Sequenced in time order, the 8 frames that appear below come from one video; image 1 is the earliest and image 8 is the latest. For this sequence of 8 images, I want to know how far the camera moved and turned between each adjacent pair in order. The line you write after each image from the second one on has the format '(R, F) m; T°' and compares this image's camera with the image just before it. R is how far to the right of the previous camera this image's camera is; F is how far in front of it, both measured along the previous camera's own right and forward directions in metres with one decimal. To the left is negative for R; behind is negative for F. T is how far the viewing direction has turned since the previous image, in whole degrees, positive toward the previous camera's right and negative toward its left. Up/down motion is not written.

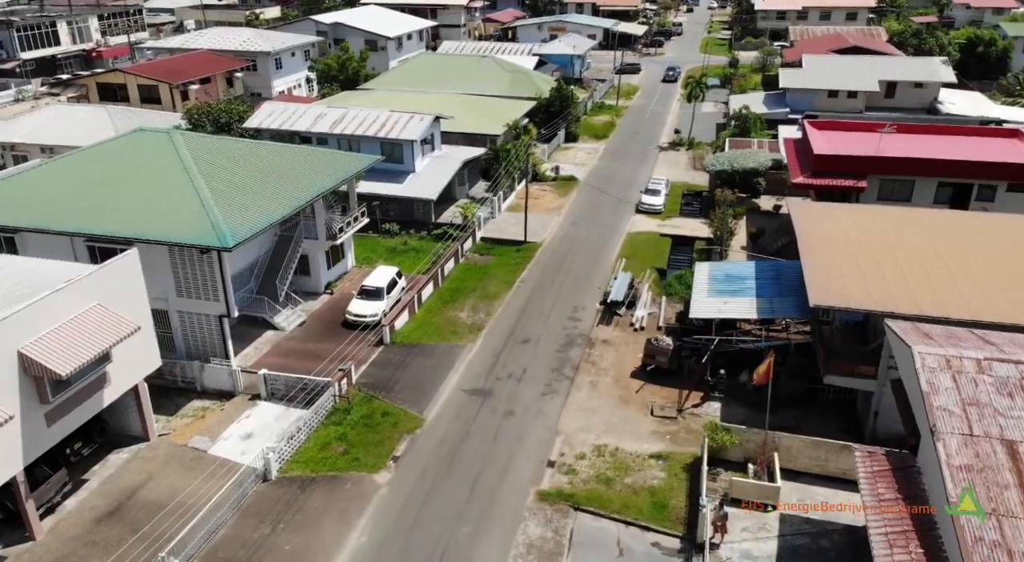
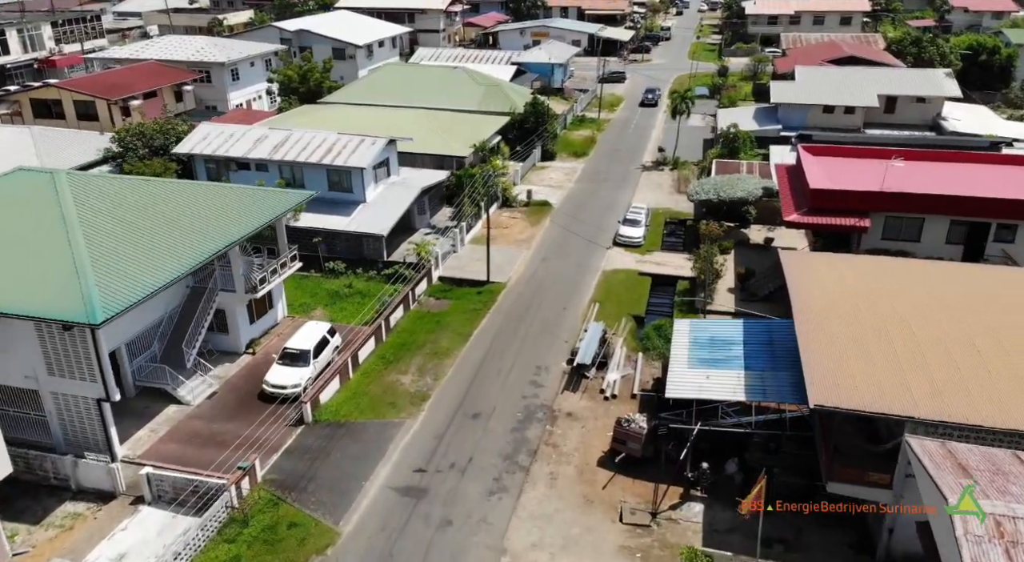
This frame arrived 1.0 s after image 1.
(+1.4, +4.4) m; +1°
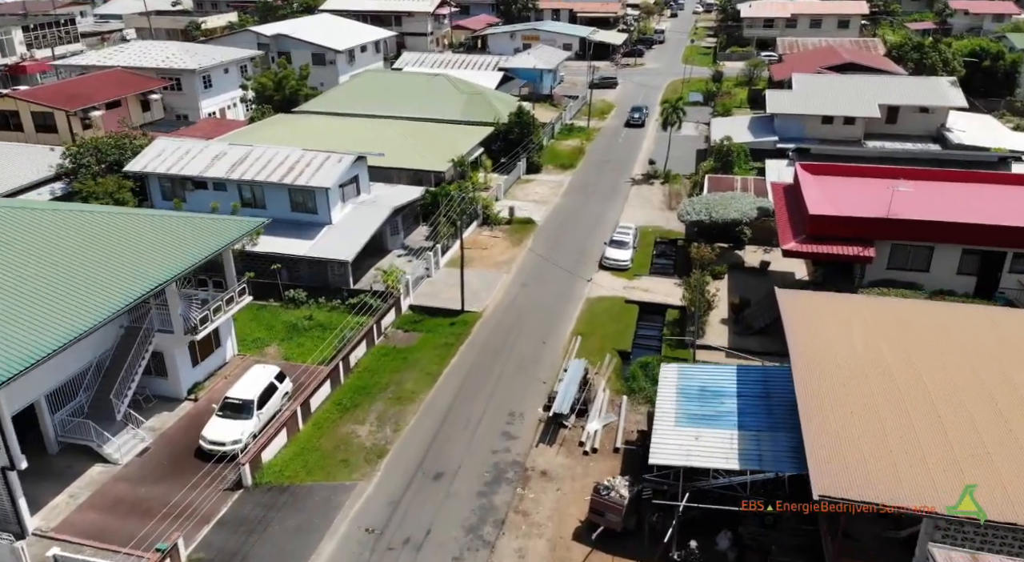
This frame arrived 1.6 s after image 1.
(+0.8, +2.7) m; 0°
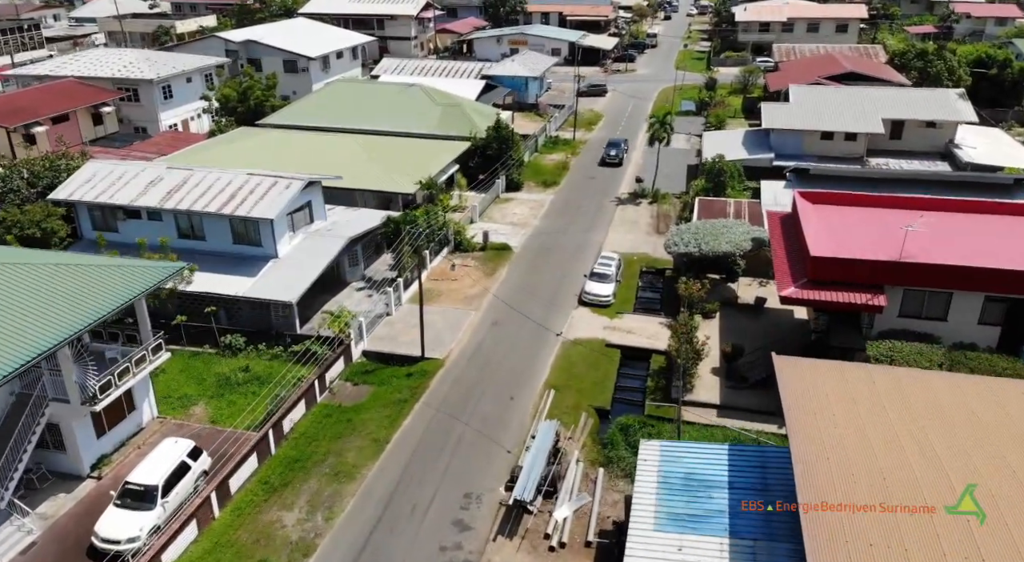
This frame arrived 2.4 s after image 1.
(+1.1, +3.5) m; 0°
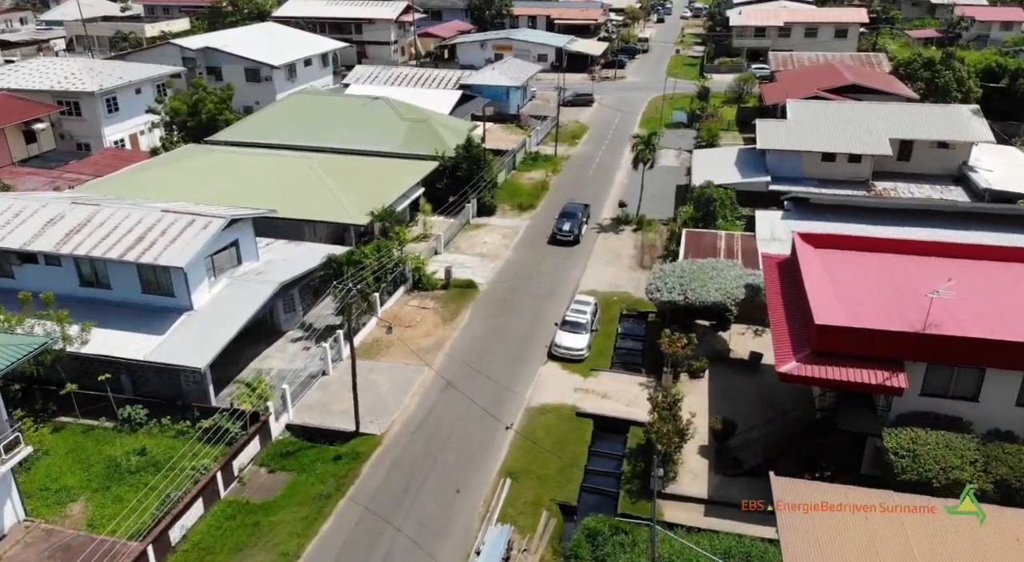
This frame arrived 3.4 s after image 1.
(+1.4, +4.3) m; 0°
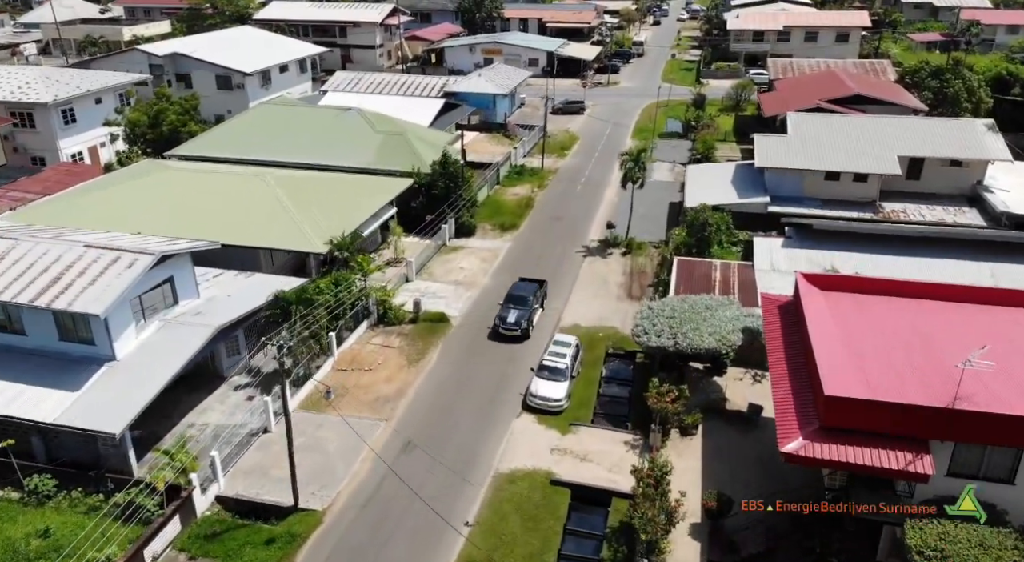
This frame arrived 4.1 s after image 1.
(+0.9, +3.1) m; 0°
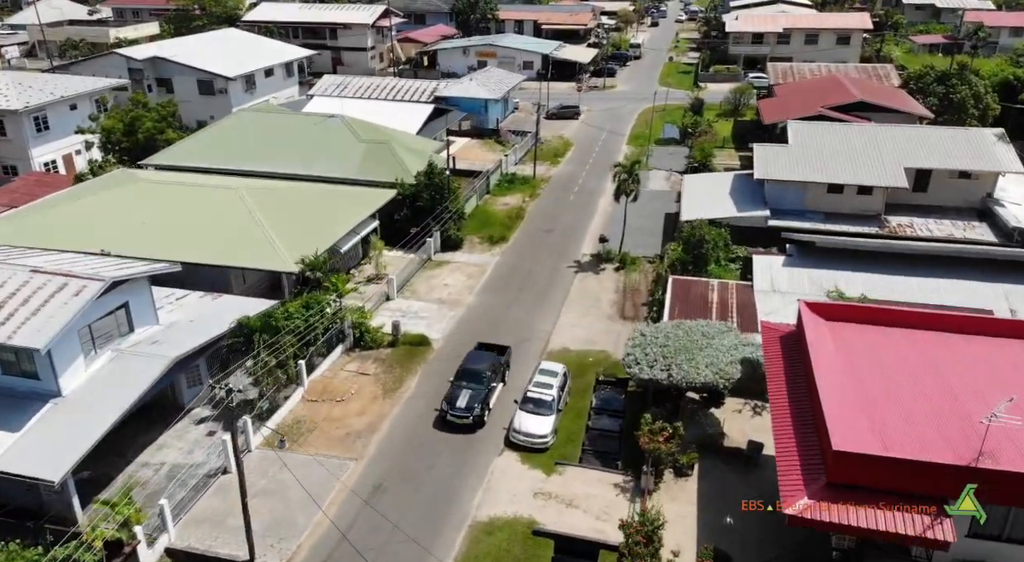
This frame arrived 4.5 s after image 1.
(+0.5, +1.8) m; 0°
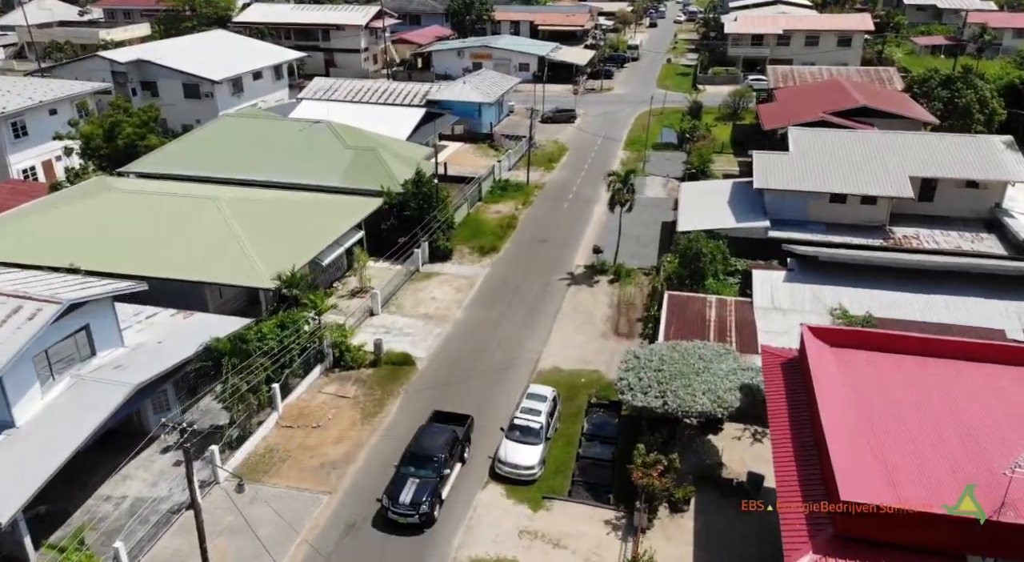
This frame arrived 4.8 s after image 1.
(+0.4, +1.4) m; 0°
